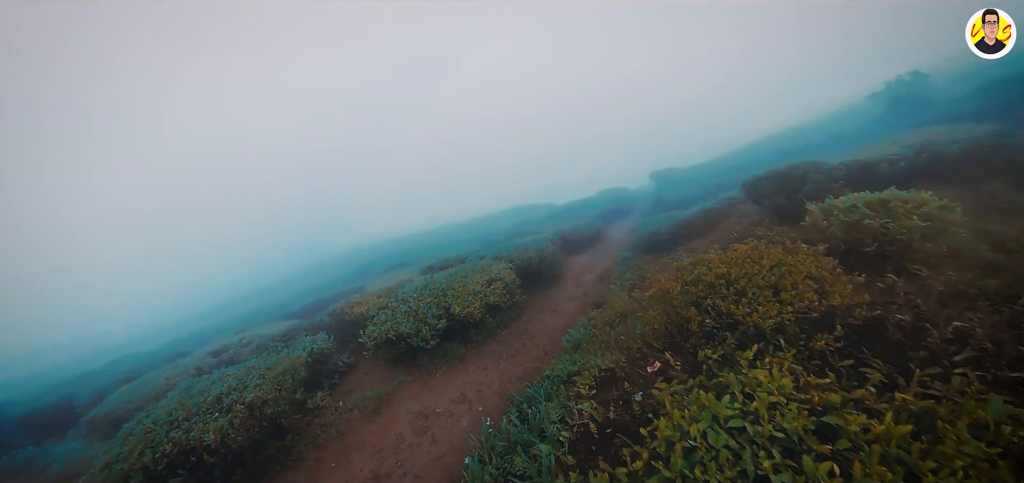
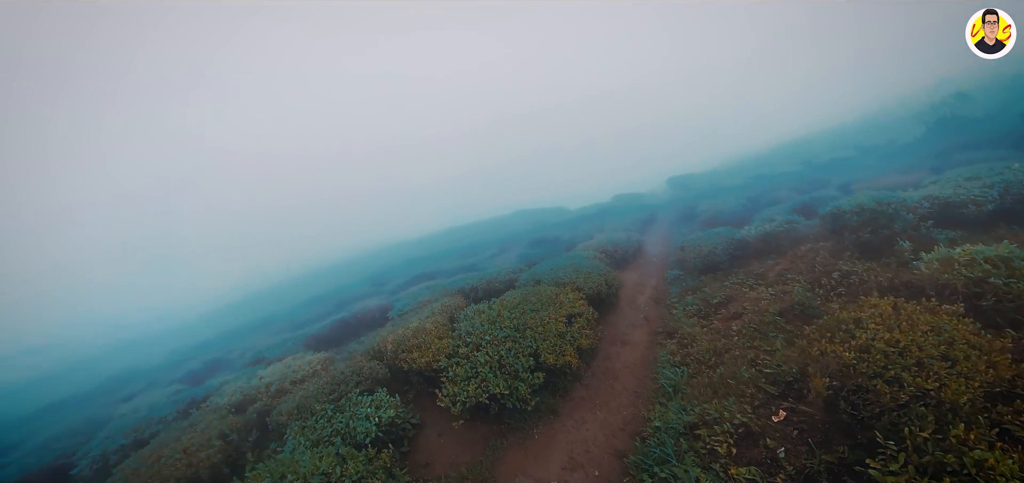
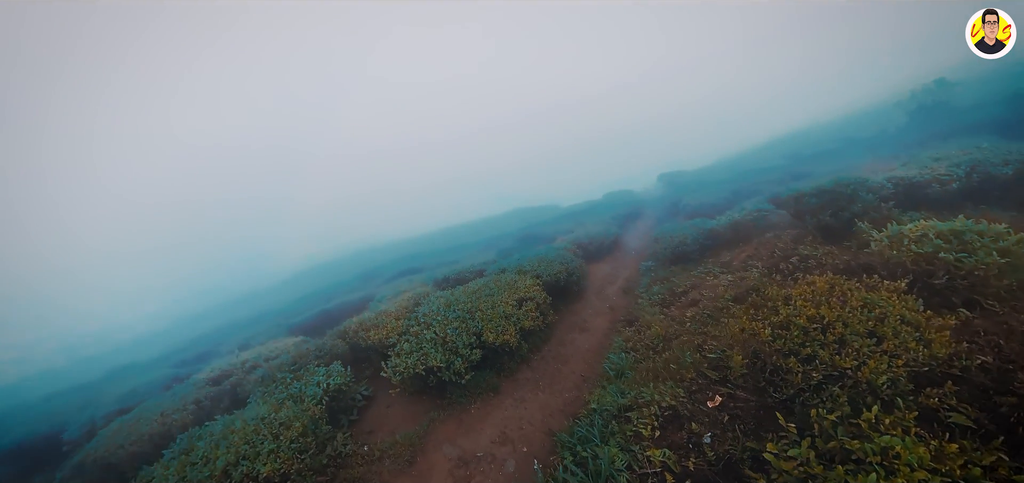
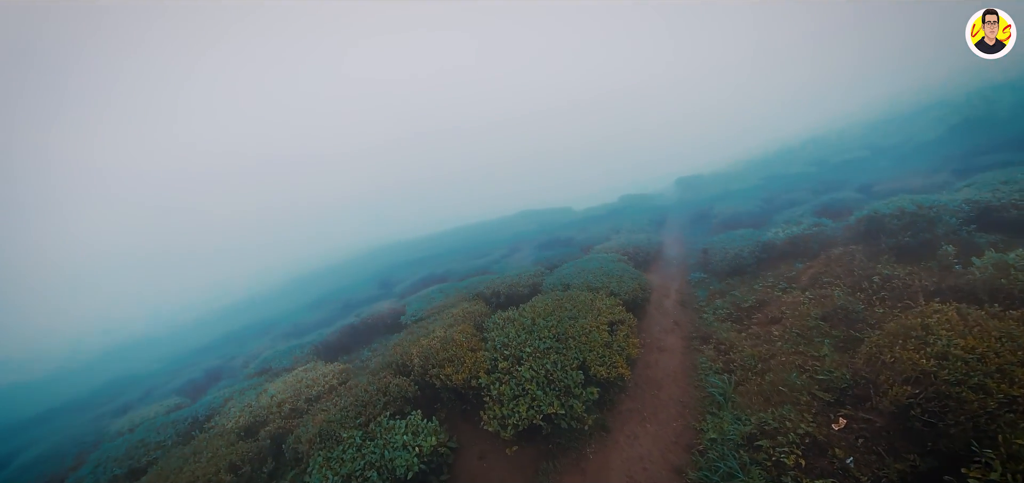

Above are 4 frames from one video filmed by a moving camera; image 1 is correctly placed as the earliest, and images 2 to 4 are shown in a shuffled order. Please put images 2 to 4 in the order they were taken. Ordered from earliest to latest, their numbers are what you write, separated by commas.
3, 2, 4
